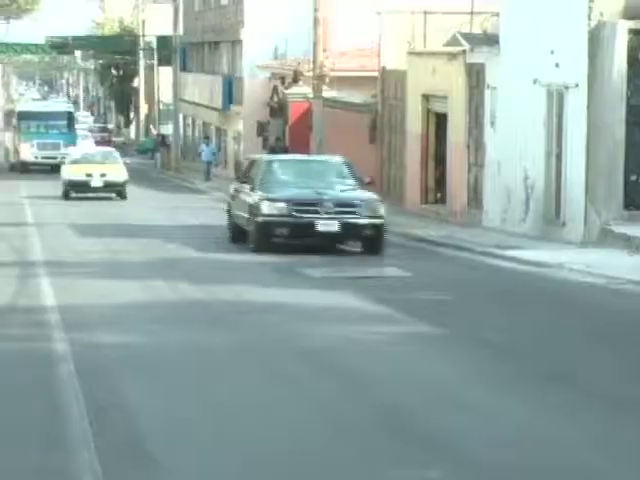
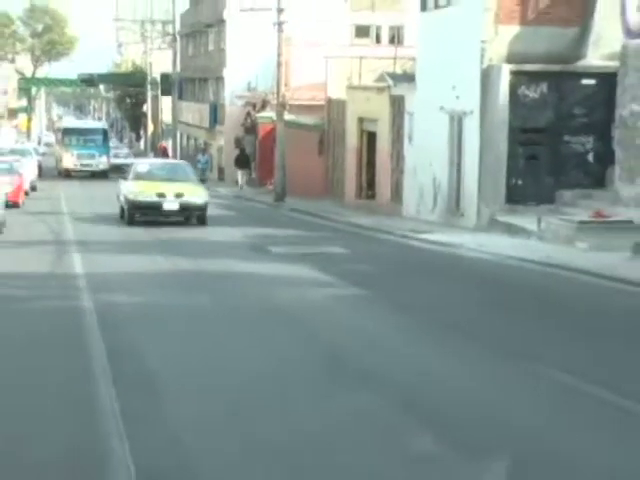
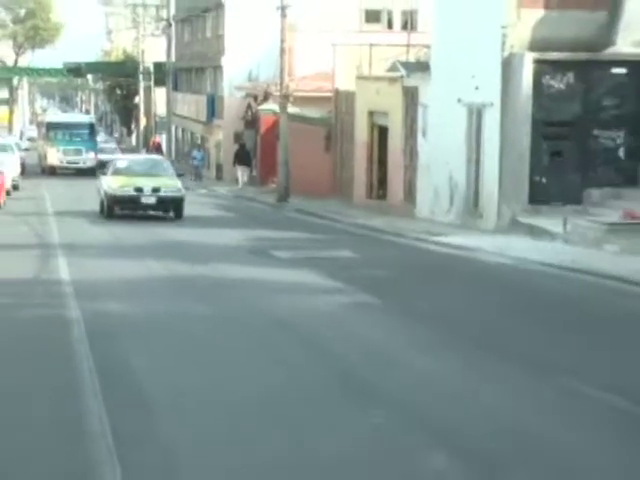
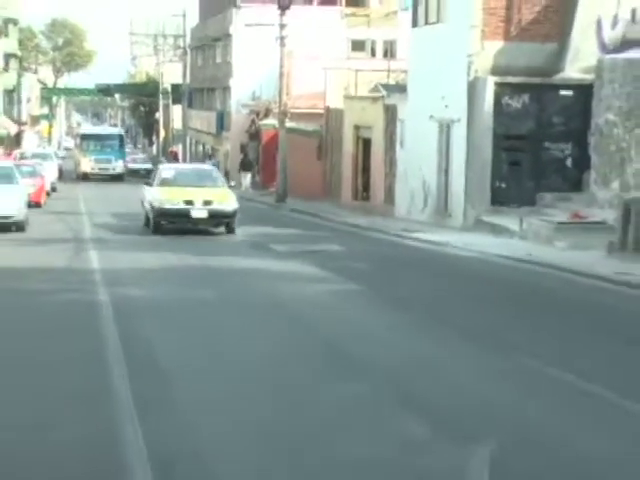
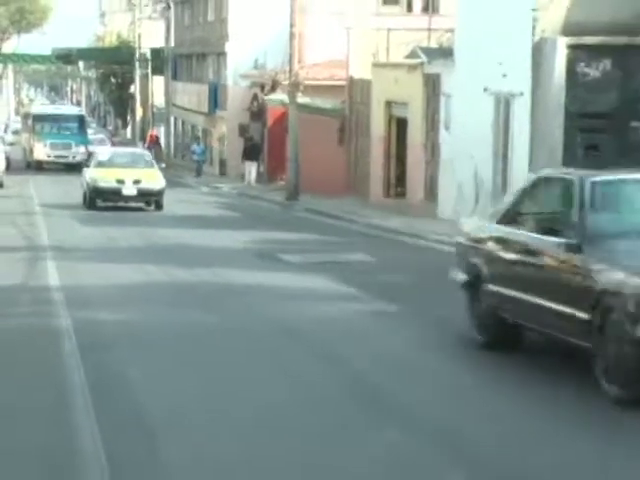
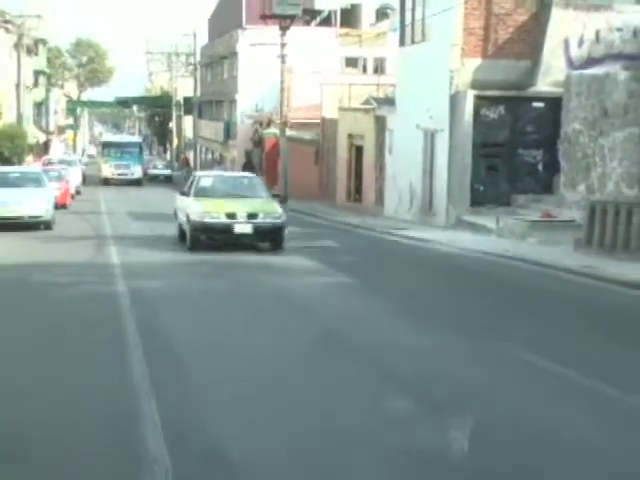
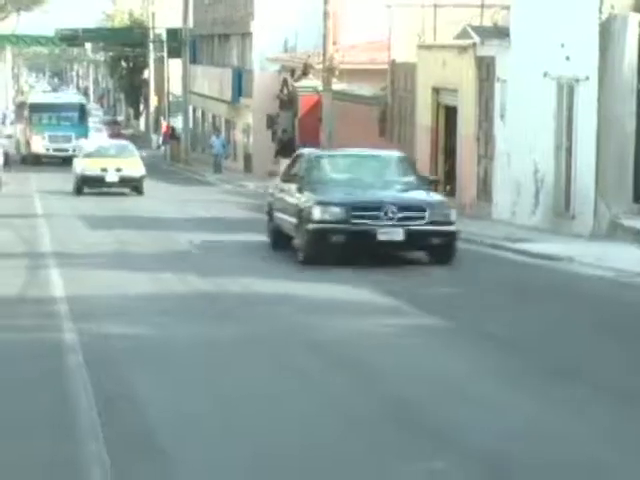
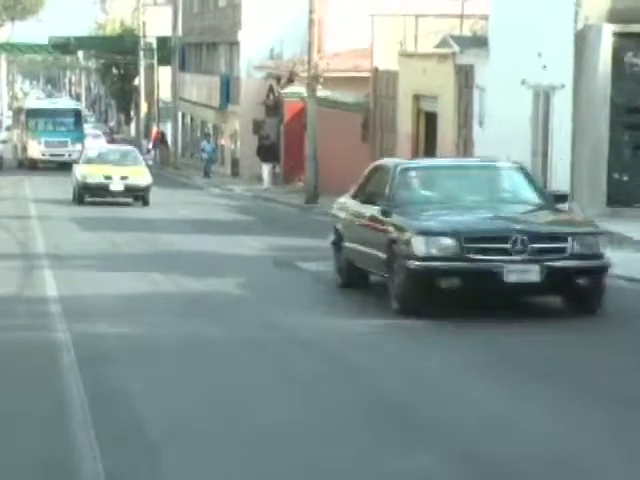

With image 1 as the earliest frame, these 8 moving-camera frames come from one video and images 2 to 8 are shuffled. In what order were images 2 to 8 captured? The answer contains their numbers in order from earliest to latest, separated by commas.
7, 8, 5, 3, 2, 4, 6
